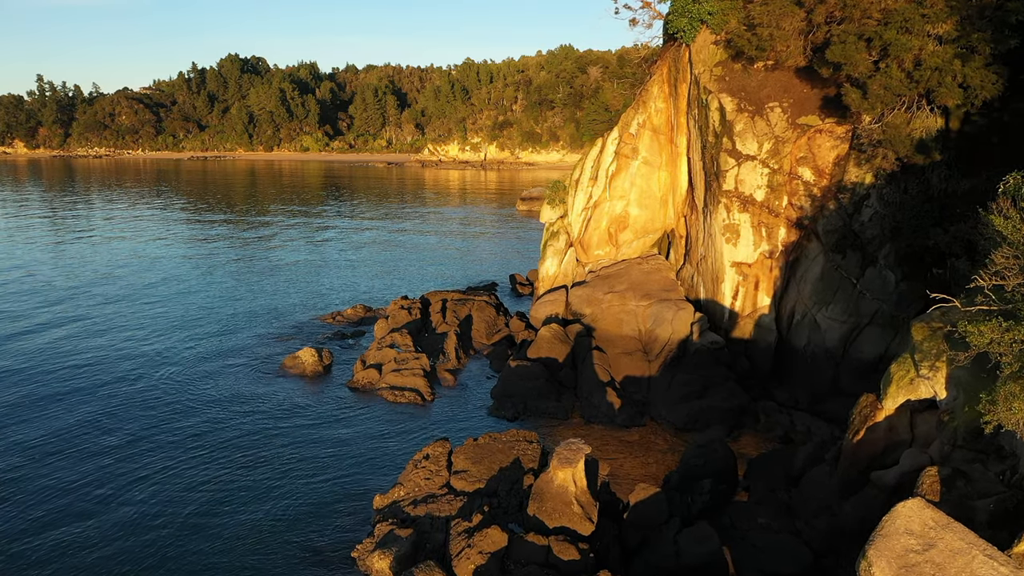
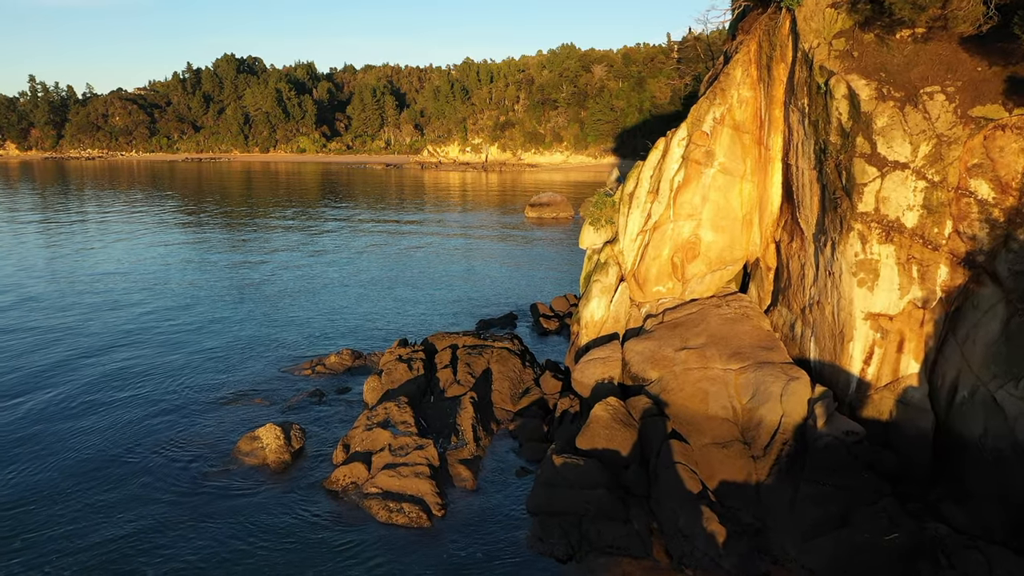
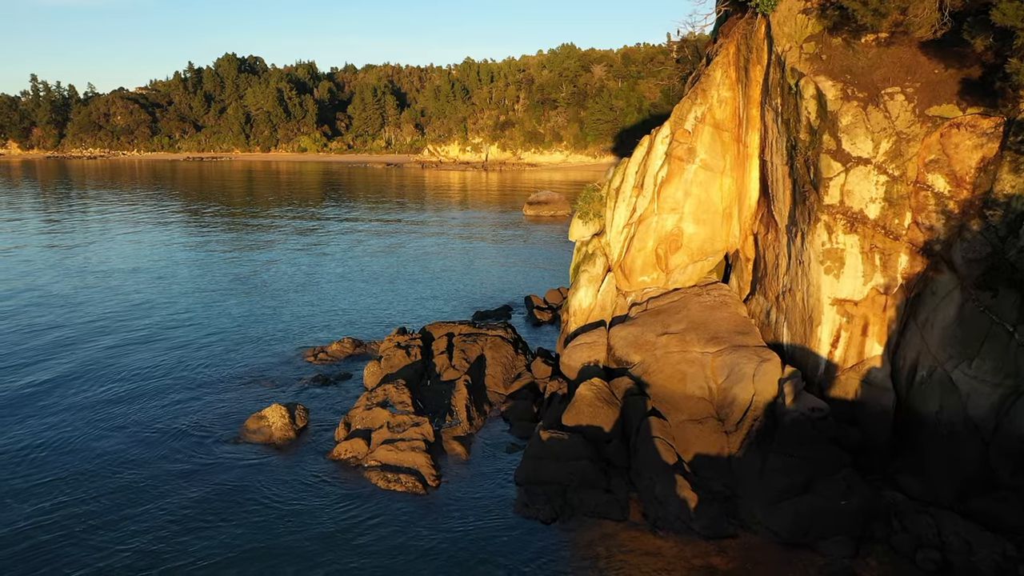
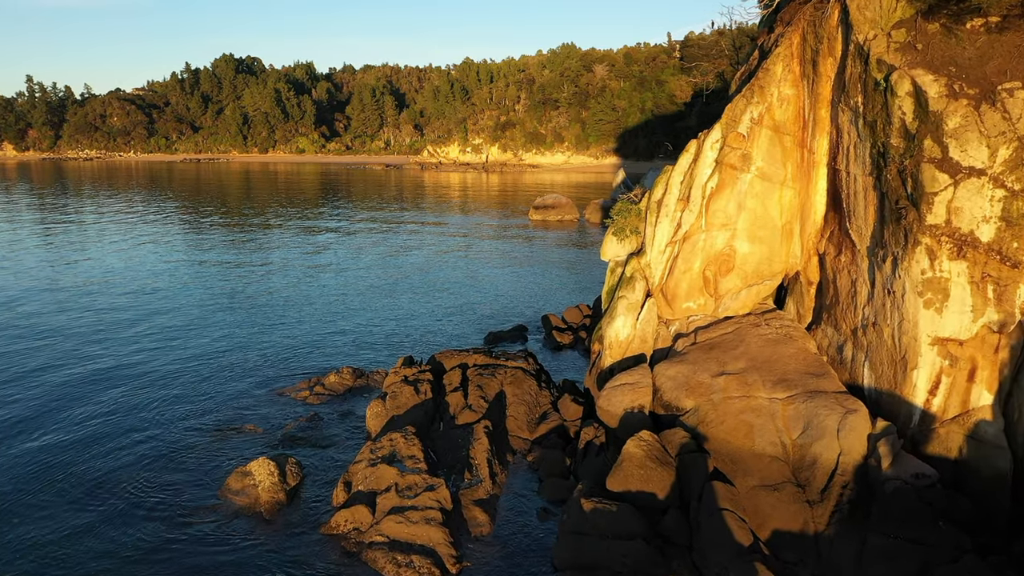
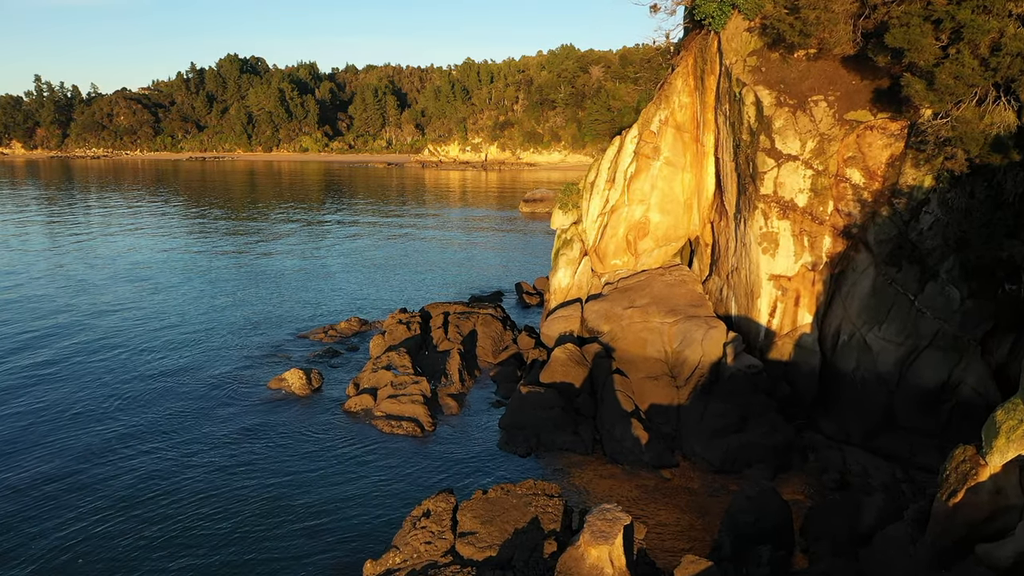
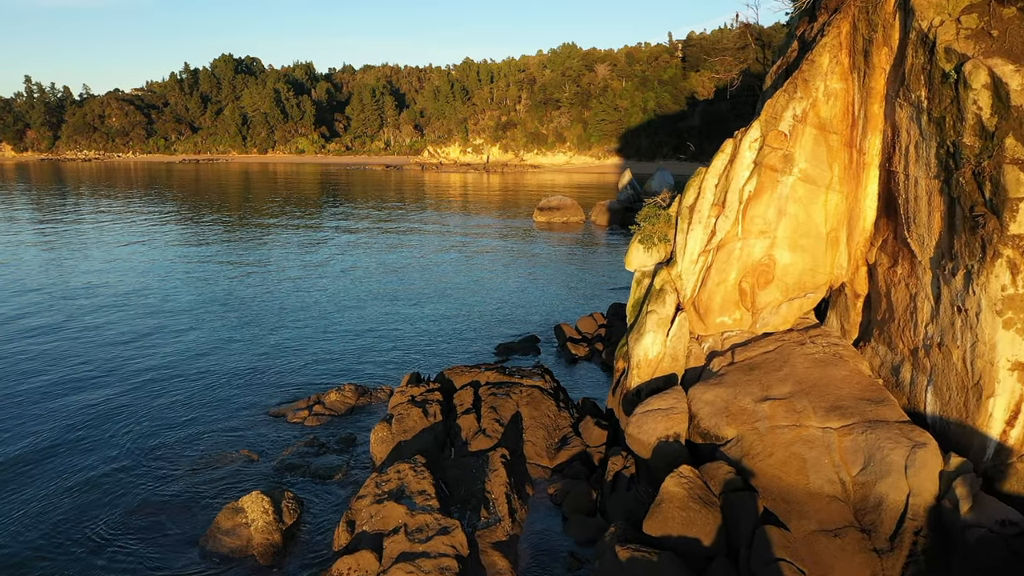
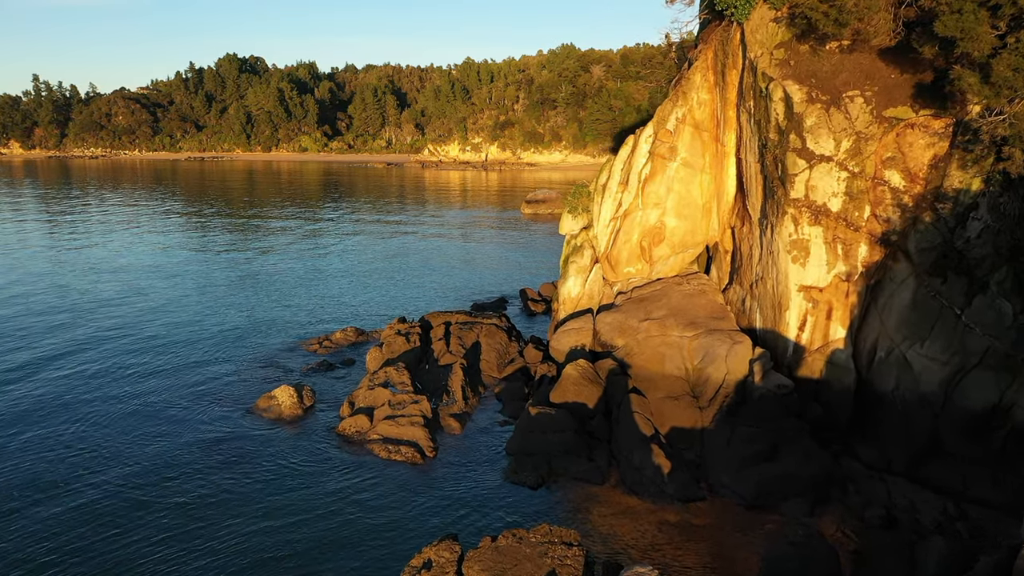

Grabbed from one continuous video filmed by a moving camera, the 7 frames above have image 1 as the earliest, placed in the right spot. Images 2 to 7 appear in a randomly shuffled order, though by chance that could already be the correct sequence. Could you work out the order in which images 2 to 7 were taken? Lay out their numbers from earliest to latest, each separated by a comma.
5, 7, 3, 2, 4, 6
